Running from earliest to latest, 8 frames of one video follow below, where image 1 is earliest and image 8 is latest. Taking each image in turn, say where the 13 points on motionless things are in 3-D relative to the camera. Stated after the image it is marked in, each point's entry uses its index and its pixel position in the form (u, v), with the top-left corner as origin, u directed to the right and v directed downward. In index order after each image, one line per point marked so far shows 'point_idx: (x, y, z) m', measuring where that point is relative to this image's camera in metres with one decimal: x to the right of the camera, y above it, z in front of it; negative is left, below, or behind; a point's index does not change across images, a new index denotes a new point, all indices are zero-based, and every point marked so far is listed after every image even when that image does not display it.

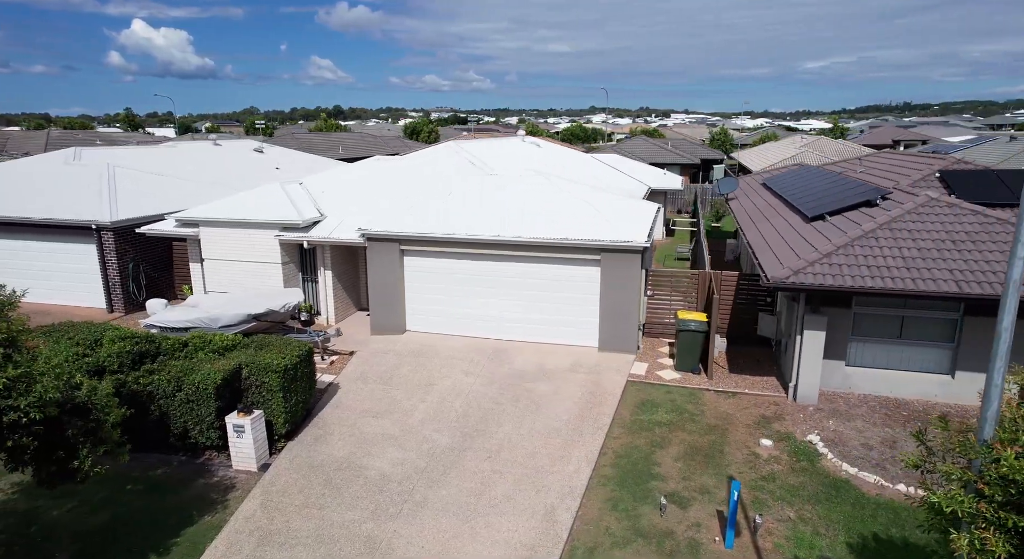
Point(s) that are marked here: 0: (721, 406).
0: (+3.8, -2.3, +10.3) m
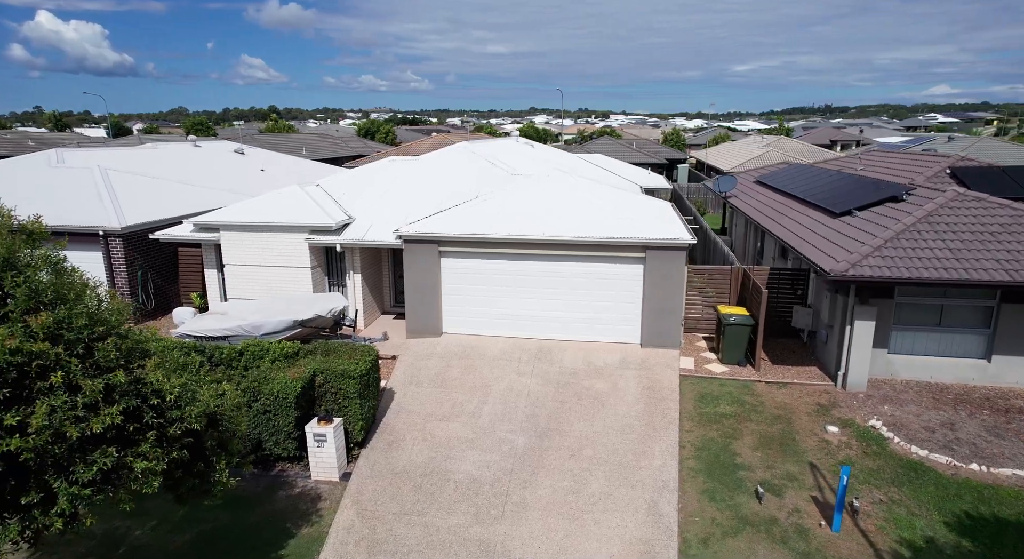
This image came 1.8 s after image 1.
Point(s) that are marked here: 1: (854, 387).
0: (+4.9, -2.2, +10.6) m
1: (+6.4, -2.0, +10.7) m
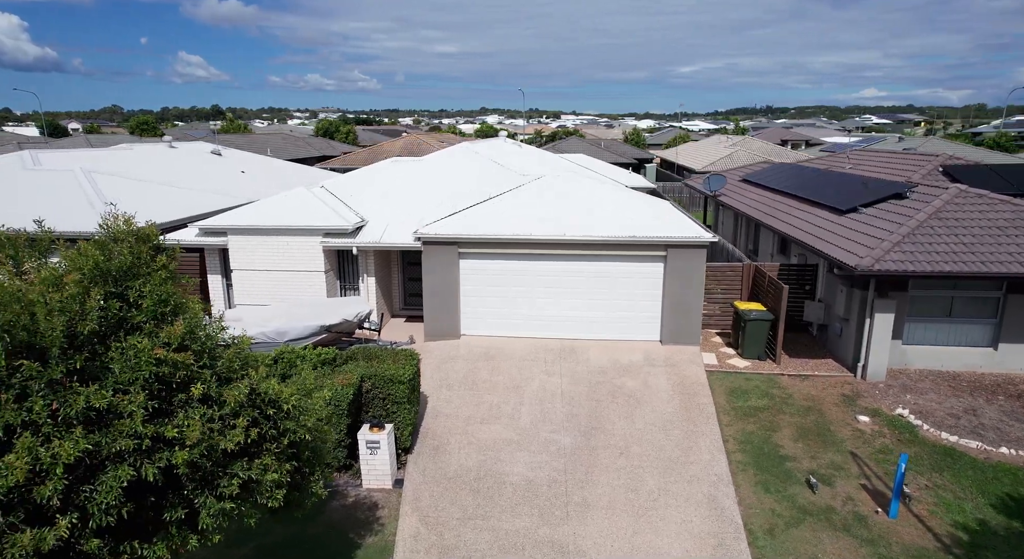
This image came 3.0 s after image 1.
0: (+5.5, -2.1, +10.9) m
1: (+7.0, -1.9, +11.1) m
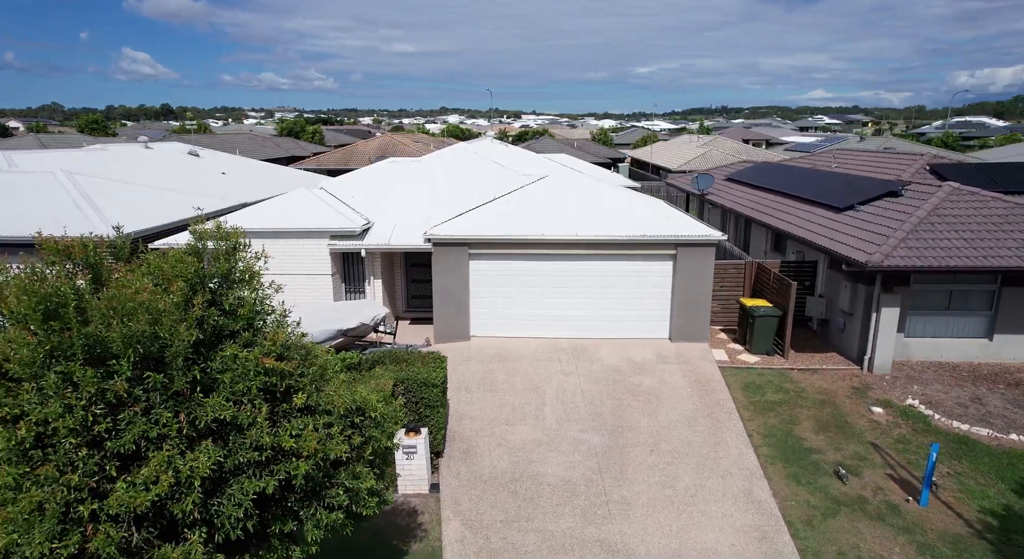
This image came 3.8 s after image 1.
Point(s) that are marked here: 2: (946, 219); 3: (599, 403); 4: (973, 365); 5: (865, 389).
0: (+5.9, -2.0, +11.2) m
1: (+7.4, -1.8, +11.5) m
2: (+8.9, +1.2, +11.7) m
3: (+1.6, -2.2, +10.3) m
4: (+9.5, -1.8, +11.9) m
5: (+6.7, -2.1, +10.9) m
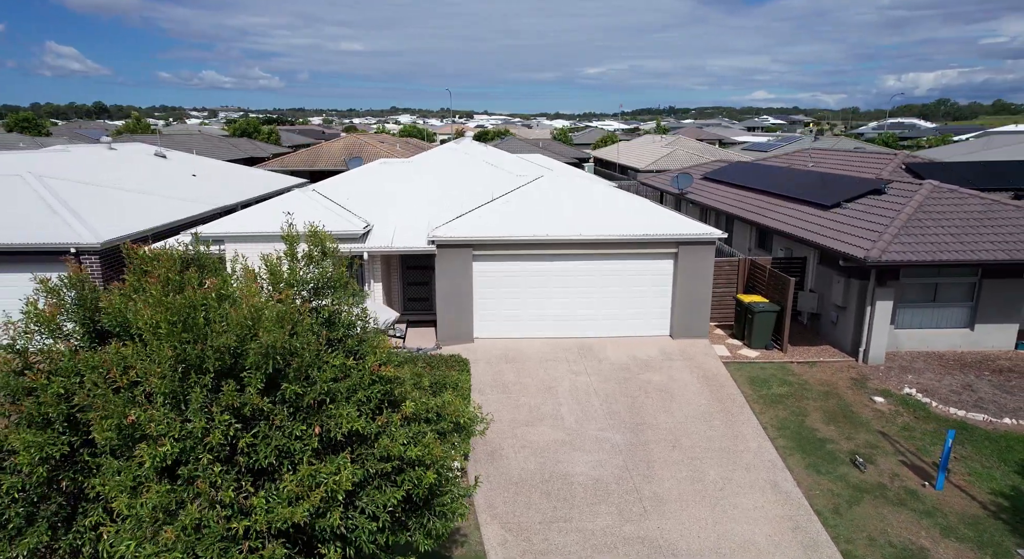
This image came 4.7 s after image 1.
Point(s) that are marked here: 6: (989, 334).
0: (+6.1, -1.9, +11.5) m
1: (+7.6, -1.7, +12.0) m
2: (+9.0, +1.4, +12.3) m
3: (+1.8, -2.2, +10.4) m
4: (+9.7, -1.6, +12.5) m
5: (+6.9, -2.0, +11.3) m
6: (+10.5, -1.2, +12.6) m
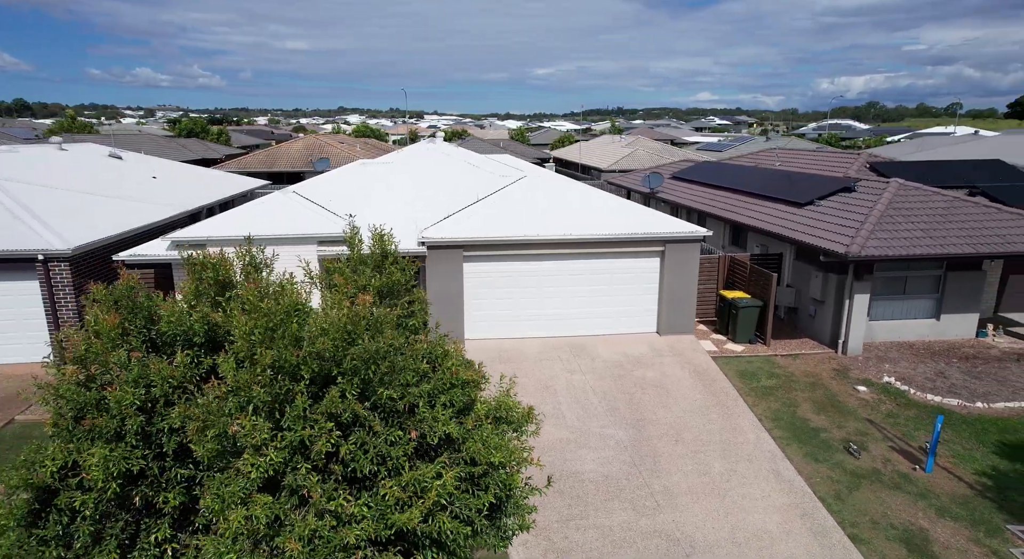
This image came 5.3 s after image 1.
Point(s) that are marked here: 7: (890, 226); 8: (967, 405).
0: (+6.0, -1.8, +12.0) m
1: (+7.4, -1.6, +12.5) m
2: (+8.8, +1.5, +12.9) m
3: (+1.8, -2.2, +10.5) m
4: (+9.5, -1.5, +13.2) m
5: (+6.8, -1.9, +11.8) m
6: (+10.3, -1.0, +13.4) m
7: (+8.1, +1.2, +12.4) m
8: (+8.2, -2.3, +10.4) m
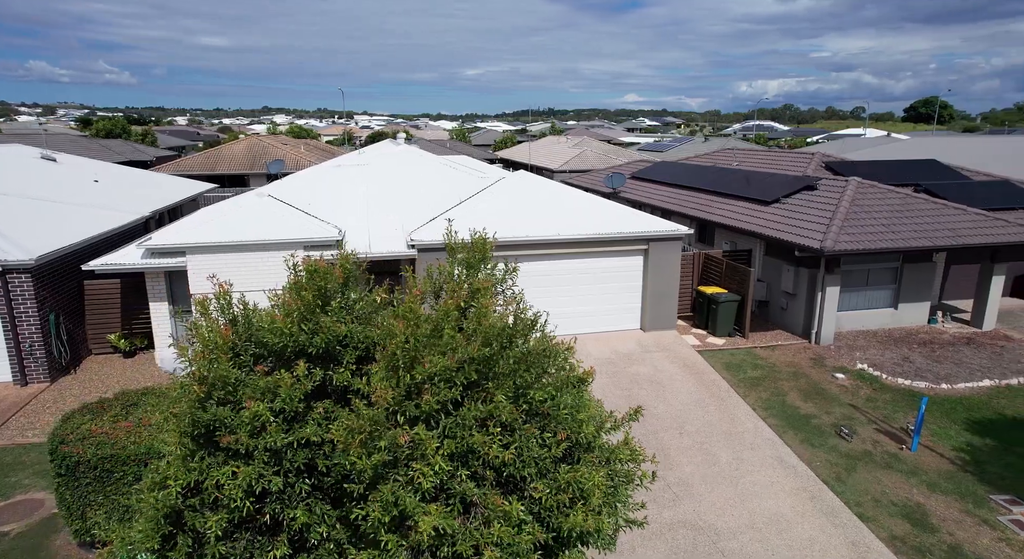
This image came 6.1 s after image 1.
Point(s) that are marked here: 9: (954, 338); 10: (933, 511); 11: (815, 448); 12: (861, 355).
0: (+5.9, -1.7, +12.6) m
1: (+7.2, -1.4, +13.2) m
2: (+8.4, +1.7, +13.8) m
3: (+1.9, -2.2, +10.7) m
4: (+9.2, -1.3, +14.1) m
5: (+6.7, -1.7, +12.5) m
6: (+10.0, -0.8, +14.4) m
7: (+7.9, +1.3, +13.2) m
8: (+8.2, -2.1, +11.2) m
9: (+10.7, -1.4, +13.9) m
10: (+5.6, -3.1, +7.7) m
11: (+4.8, -2.7, +9.1) m
12: (+7.7, -1.6, +12.6) m
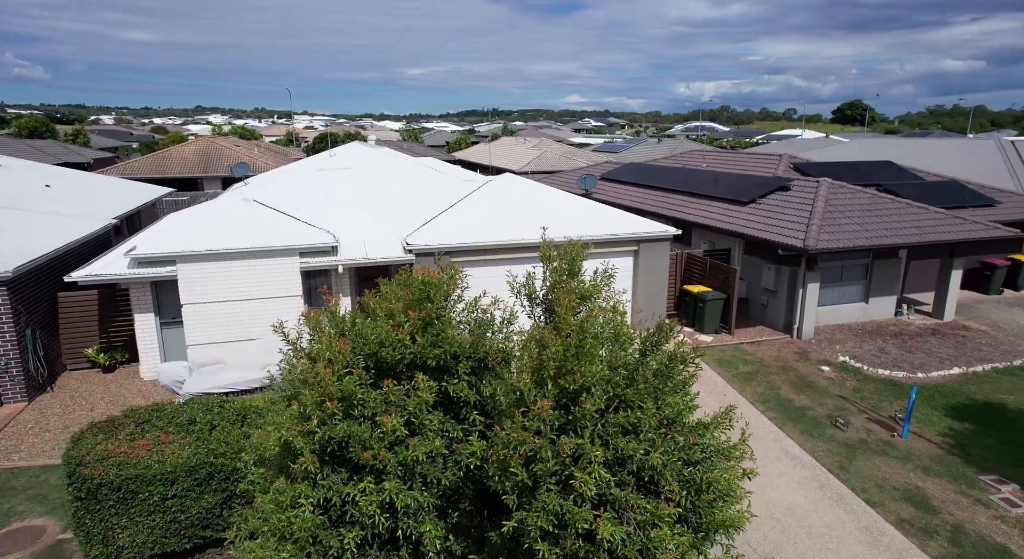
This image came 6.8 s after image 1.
0: (+5.8, -1.7, +13.1) m
1: (+7.1, -1.3, +13.8) m
2: (+8.2, +1.8, +14.5) m
3: (+2.0, -2.2, +10.9) m
4: (+9.0, -1.1, +14.9) m
5: (+6.6, -1.7, +13.0) m
6: (+9.7, -0.7, +15.2) m
7: (+7.7, +1.4, +13.8) m
8: (+8.3, -2.0, +11.9) m
9: (+10.5, -1.3, +14.8) m
10: (+6.0, -3.0, +8.2) m
11: (+5.0, -2.7, +9.6) m
12: (+7.6, -1.6, +13.2) m
